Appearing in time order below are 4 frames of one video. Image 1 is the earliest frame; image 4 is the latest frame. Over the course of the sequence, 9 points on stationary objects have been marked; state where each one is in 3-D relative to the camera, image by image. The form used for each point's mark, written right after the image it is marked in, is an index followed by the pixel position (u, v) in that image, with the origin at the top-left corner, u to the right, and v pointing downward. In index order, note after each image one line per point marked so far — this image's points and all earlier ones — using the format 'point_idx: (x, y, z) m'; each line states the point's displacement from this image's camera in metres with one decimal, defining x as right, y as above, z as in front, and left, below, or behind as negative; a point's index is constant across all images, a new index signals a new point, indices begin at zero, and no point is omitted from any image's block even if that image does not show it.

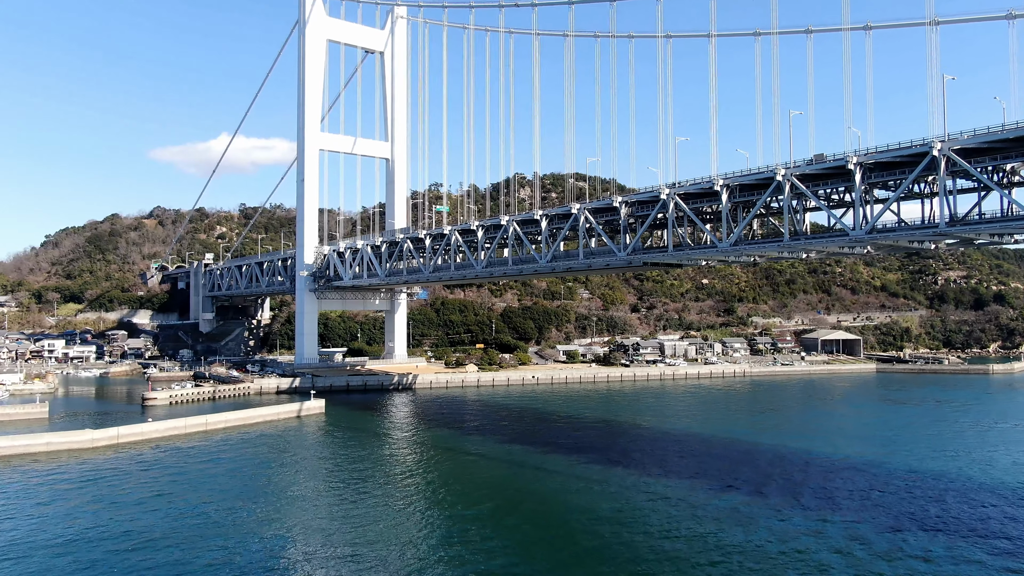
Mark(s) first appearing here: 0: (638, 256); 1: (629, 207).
0: (+2.7, +0.7, +15.5) m
1: (+2.5, +1.8, +15.6) m
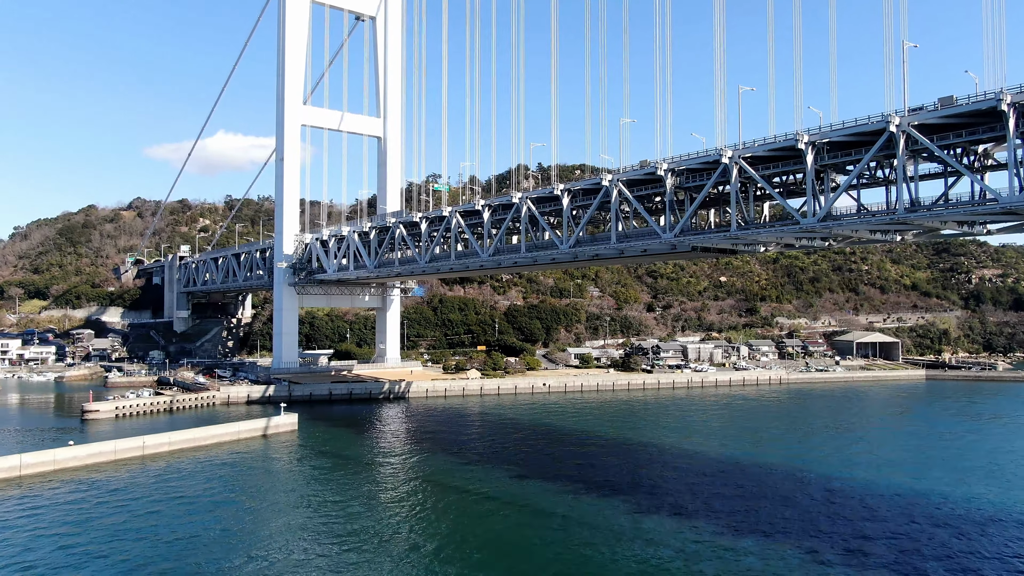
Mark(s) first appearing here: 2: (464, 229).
0: (+3.0, +0.8, +12.3) m
1: (+2.8, +1.9, +12.5) m
2: (-1.1, +1.4, +17.3) m
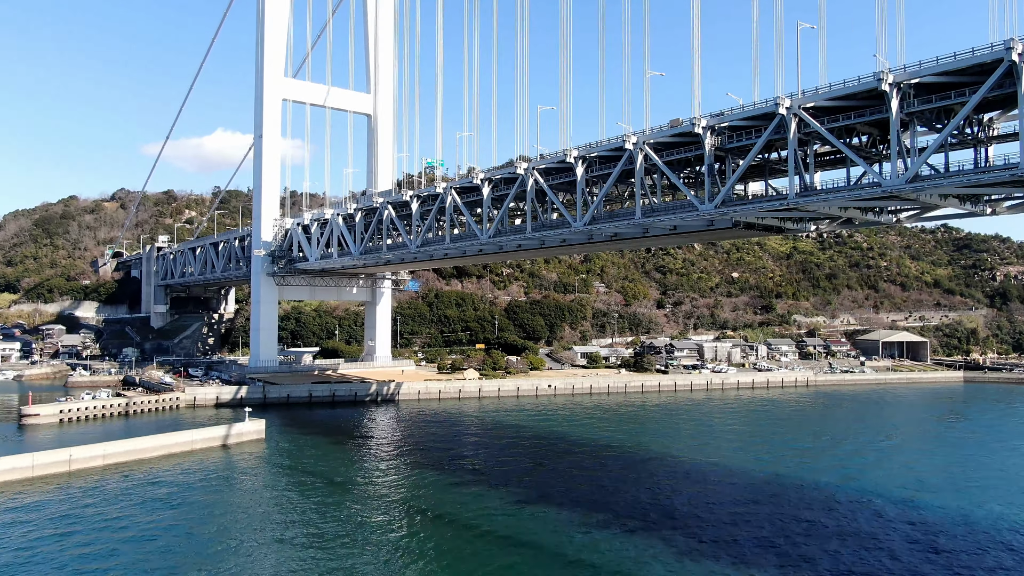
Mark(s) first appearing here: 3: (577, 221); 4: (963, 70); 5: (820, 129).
0: (+3.0, +1.1, +10.2) m
1: (+2.9, +2.2, +10.3) m
2: (-1.1, +1.7, +15.1) m
3: (+1.1, +1.1, +12.3) m
4: (+5.0, +2.4, +8.0) m
5: (+3.8, +2.0, +9.0) m
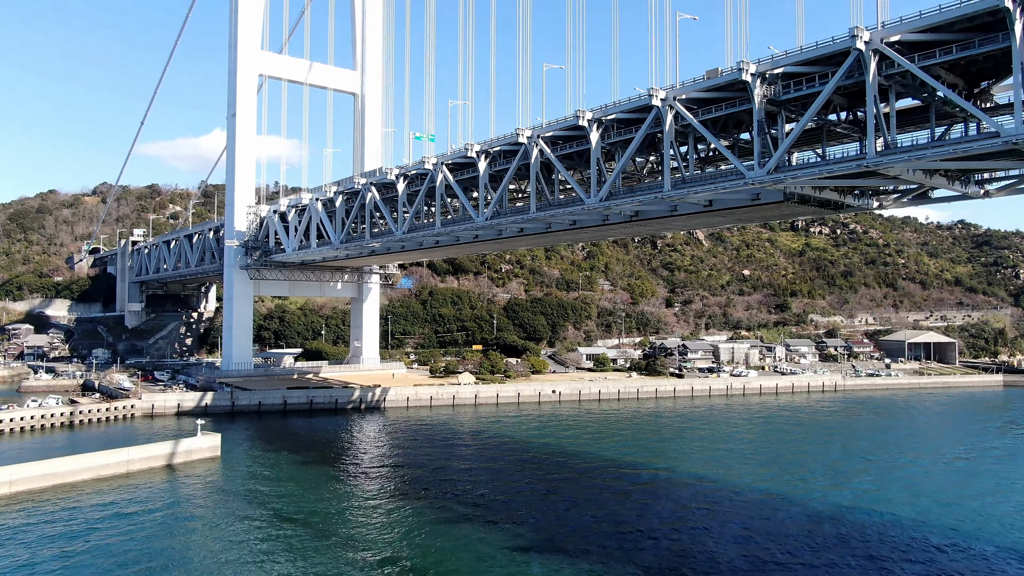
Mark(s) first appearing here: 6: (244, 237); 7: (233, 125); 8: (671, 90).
0: (+3.1, +1.2, +8.2) m
1: (+2.9, +2.3, +8.3) m
2: (-1.1, +1.8, +13.1) m
3: (+1.1, +1.3, +10.3) m
4: (+5.0, +2.6, +6.0) m
5: (+3.8, +2.1, +7.0) m
6: (-7.0, +1.3, +19.0) m
7: (-7.2, +4.2, +18.9) m
8: (+2.0, +2.4, +9.0) m
